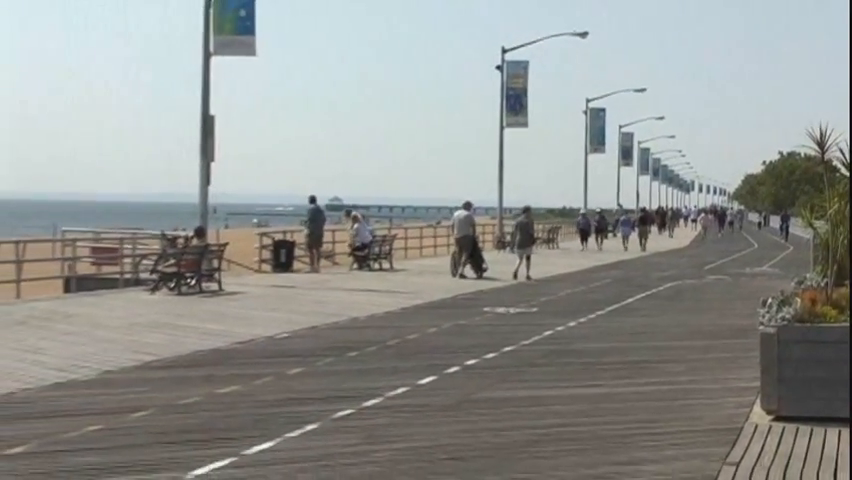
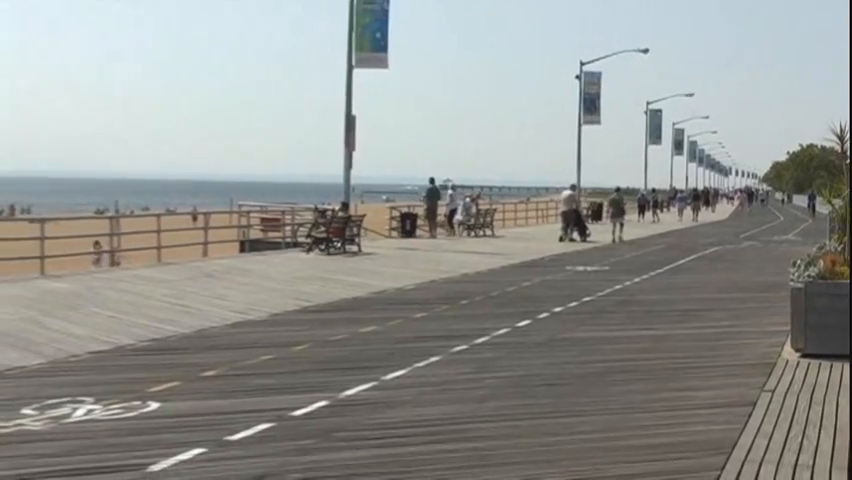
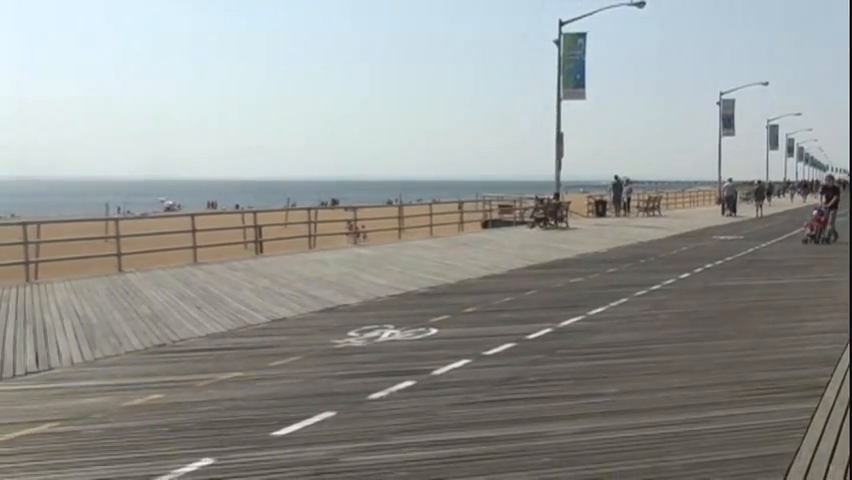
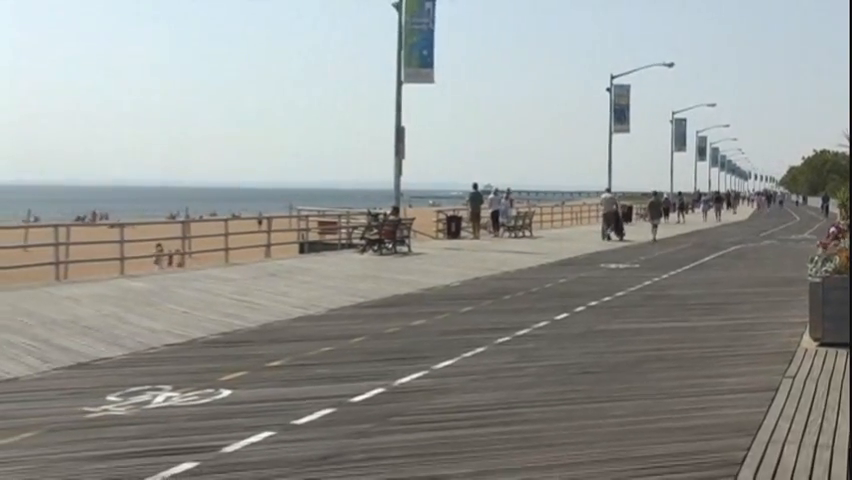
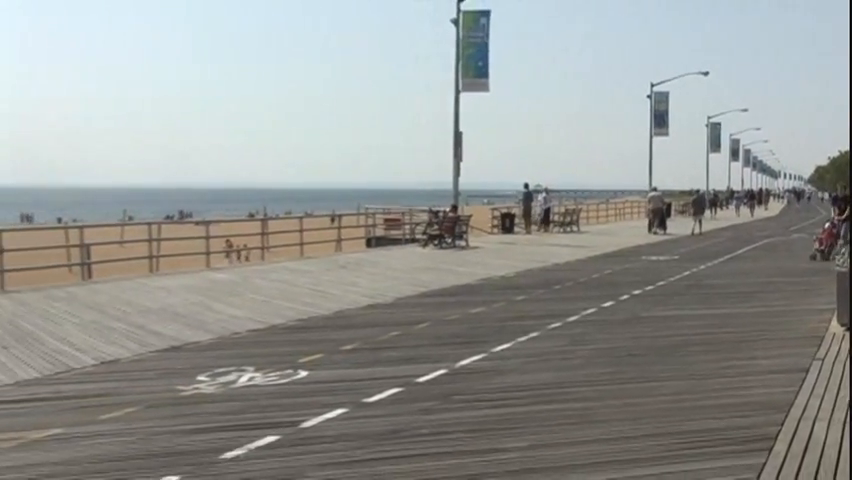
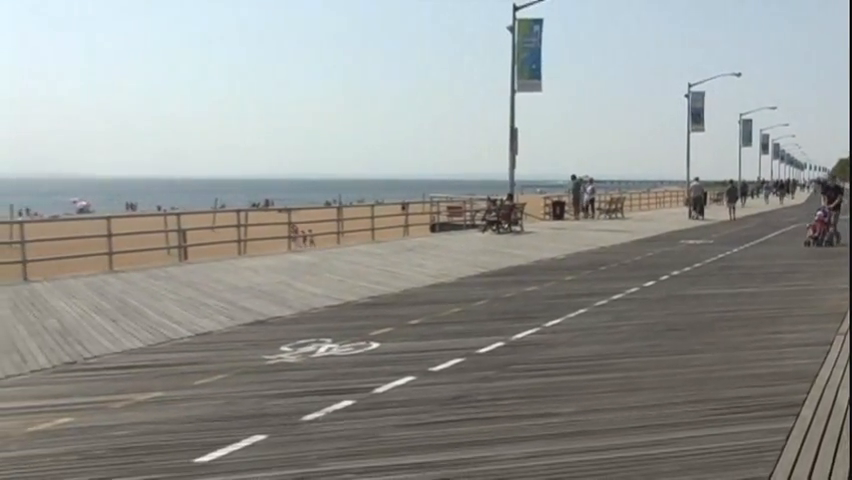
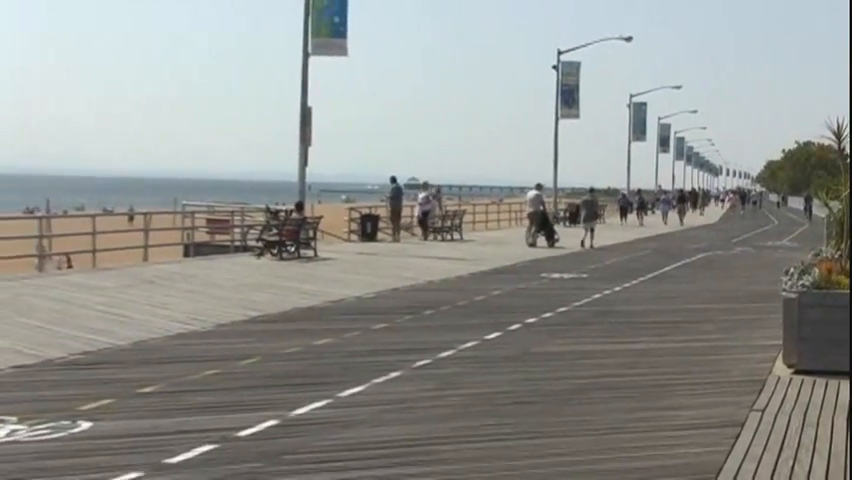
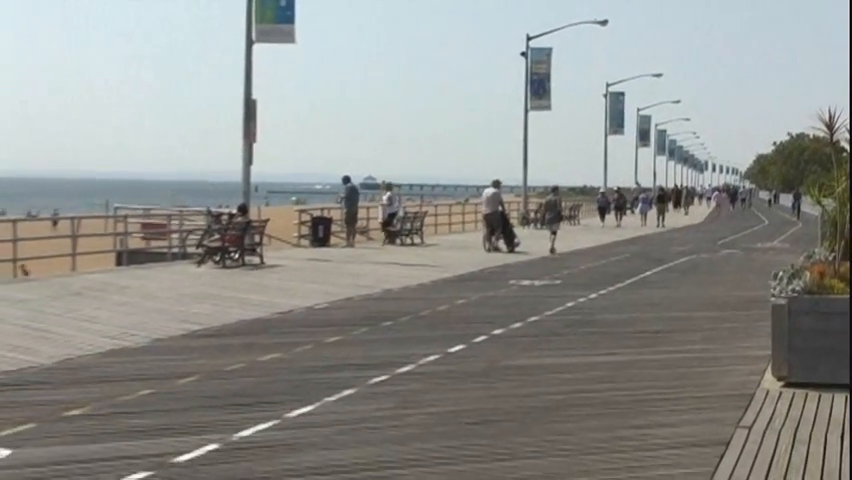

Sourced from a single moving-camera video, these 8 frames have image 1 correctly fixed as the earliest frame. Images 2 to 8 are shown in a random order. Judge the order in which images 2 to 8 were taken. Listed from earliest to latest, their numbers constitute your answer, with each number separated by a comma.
8, 7, 2, 4, 5, 6, 3
